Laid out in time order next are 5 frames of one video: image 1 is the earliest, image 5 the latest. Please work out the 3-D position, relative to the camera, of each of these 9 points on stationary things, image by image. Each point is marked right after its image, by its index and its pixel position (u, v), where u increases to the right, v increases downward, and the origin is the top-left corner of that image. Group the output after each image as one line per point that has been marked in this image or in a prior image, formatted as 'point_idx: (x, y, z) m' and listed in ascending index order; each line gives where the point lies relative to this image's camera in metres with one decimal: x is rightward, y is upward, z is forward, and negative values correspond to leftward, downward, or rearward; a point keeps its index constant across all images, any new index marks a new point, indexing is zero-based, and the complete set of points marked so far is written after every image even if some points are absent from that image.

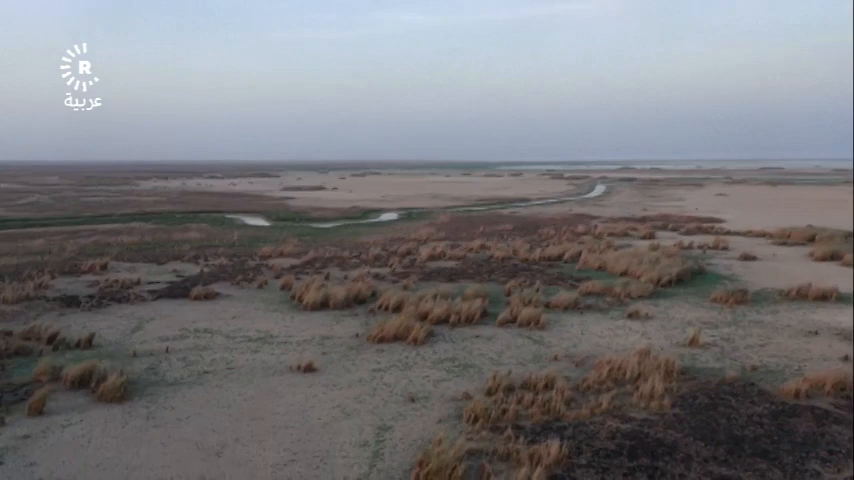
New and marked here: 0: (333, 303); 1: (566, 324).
0: (-1.7, -1.1, +12.3) m
1: (+2.2, -1.4, +11.1) m
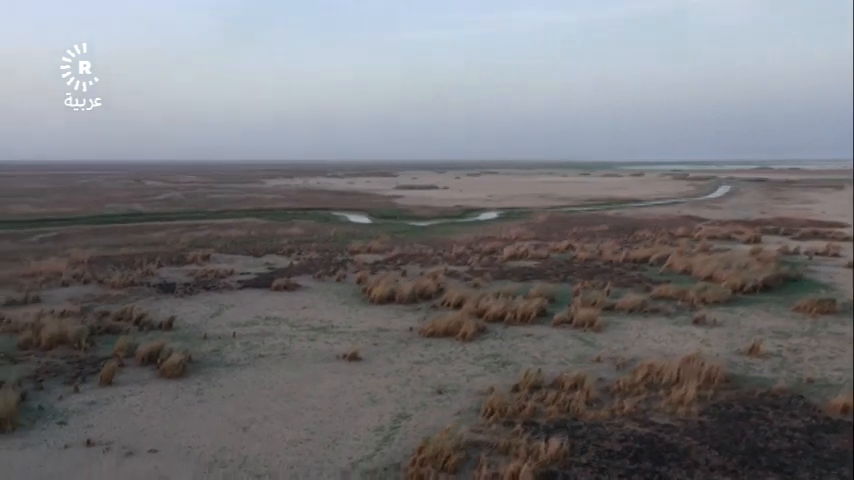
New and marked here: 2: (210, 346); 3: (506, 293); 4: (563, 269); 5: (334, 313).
0: (-0.5, -1.1, +12.7) m
1: (+3.1, -1.4, +10.9) m
2: (-3.1, -1.5, +9.8) m
3: (+1.4, -1.0, +12.6) m
4: (+3.3, -0.7, +16.5) m
5: (-1.6, -1.3, +12.0) m
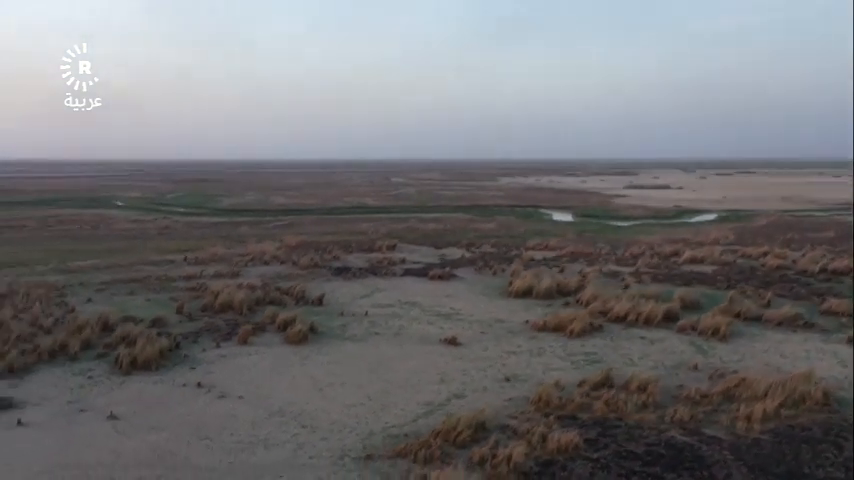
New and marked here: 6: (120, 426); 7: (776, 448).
0: (+2.0, -1.0, +13.0) m
1: (+4.8, -1.4, +10.0) m
2: (-1.4, -1.3, +11.1) m
3: (+3.8, -1.0, +12.2) m
4: (+6.9, -0.8, +15.2) m
5: (+0.7, -1.2, +12.7) m
6: (-3.1, -1.9, +6.9) m
7: (+3.2, -1.9, +6.3) m
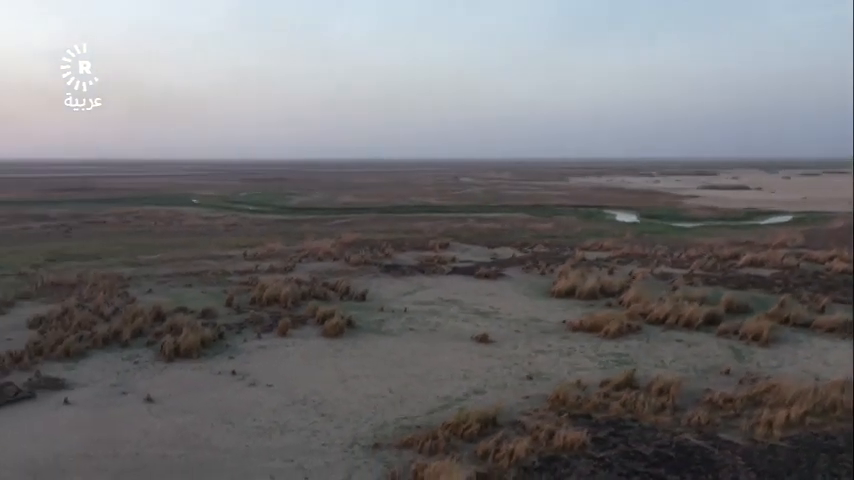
0: (+2.8, -1.0, +12.9) m
1: (+5.2, -1.5, +9.6) m
2: (-0.8, -1.3, +11.4) m
3: (+4.5, -1.0, +11.9) m
4: (+7.9, -0.8, +14.5) m
5: (+1.5, -1.1, +12.7) m
6: (-2.9, -1.8, +7.4) m
7: (+3.2, -1.9, +6.1) m
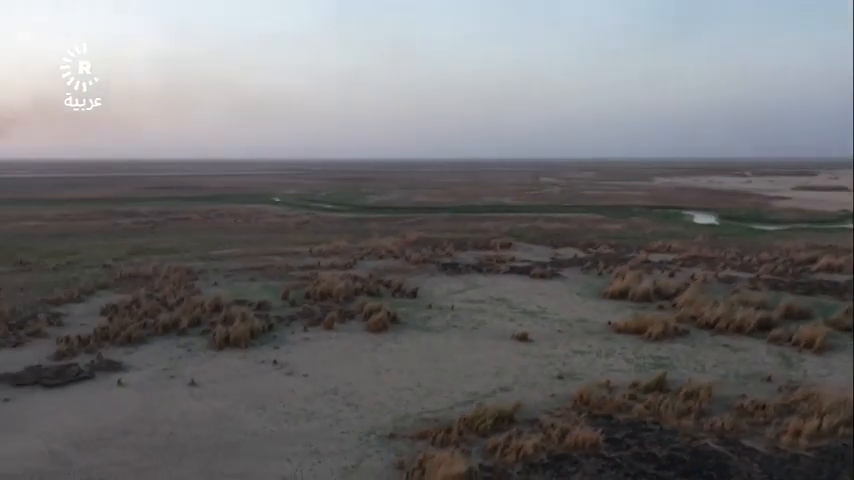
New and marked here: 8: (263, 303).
0: (+3.7, -1.0, +12.7) m
1: (+5.7, -1.5, +9.1) m
2: (0.0, -1.2, +11.6) m
3: (+5.3, -1.0, +11.4) m
4: (+9.0, -0.9, +13.7) m
5: (+2.4, -1.1, +12.6) m
6: (-2.6, -1.7, +7.9) m
7: (+3.3, -1.9, +5.9) m
8: (-2.8, -1.1, +11.8) m
